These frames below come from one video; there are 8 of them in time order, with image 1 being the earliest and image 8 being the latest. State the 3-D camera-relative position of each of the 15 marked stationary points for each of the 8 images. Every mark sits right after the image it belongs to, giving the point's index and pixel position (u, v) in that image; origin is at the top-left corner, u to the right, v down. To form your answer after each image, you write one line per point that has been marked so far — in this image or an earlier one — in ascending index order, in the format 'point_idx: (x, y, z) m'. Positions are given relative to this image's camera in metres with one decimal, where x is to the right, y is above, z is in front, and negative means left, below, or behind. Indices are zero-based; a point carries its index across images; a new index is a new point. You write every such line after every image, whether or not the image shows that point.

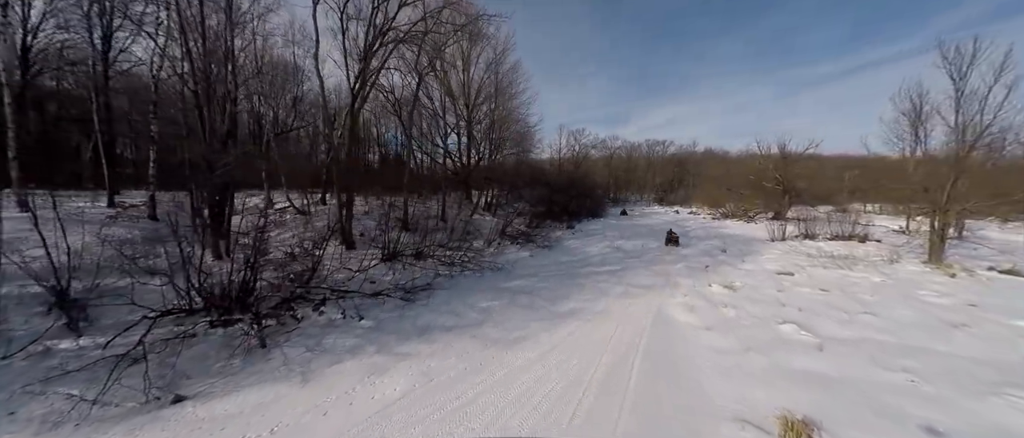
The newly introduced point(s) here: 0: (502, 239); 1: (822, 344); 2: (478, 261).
0: (-0.4, -0.7, +12.8) m
1: (+4.1, -1.7, +4.8) m
2: (-1.0, -1.1, +10.0) m
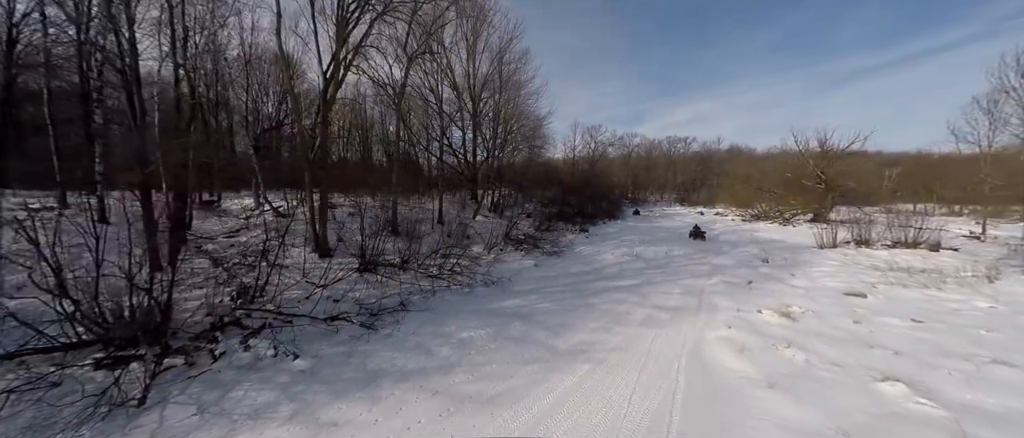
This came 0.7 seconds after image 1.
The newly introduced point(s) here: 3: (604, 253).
0: (-0.2, -0.8, +11.3) m
1: (+3.9, -1.8, +3.1) m
2: (-1.0, -1.2, +8.5) m
3: (+2.9, -1.1, +11.3) m
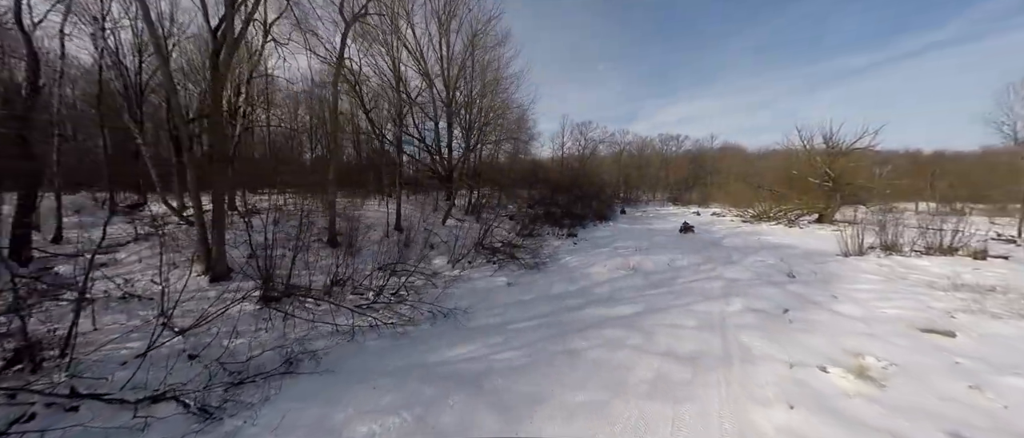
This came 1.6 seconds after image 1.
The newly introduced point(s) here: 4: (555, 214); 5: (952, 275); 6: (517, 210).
0: (-1.0, -1.0, +9.3) m
1: (+3.3, -1.9, +1.2) m
2: (-1.6, -1.4, +6.5) m
3: (+2.2, -1.2, +9.4) m
4: (+2.2, +0.2, +18.2) m
5: (+10.1, -1.3, +8.2) m
6: (+0.2, +0.4, +15.6) m
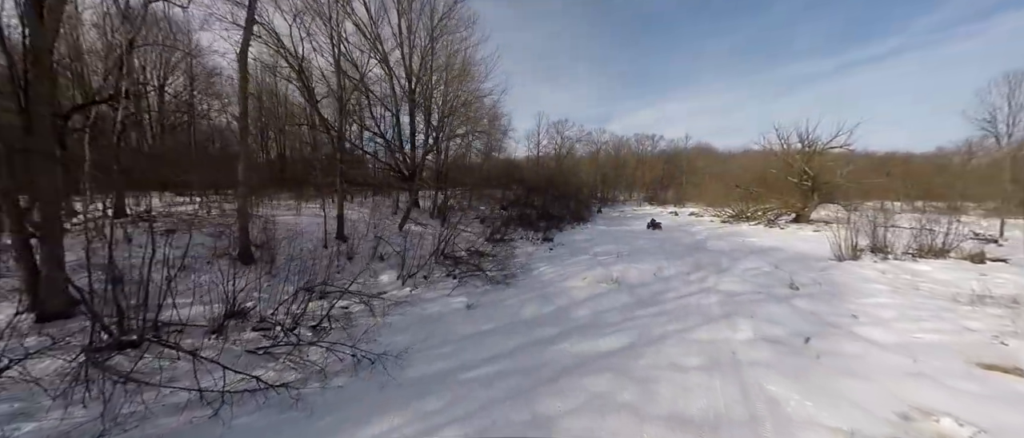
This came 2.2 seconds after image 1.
0: (-1.8, -1.1, +7.9) m
1: (+3.0, -2.0, 0.0) m
2: (-2.2, -1.5, +5.0) m
3: (+1.4, -1.3, +8.1) m
4: (+0.8, +0.1, +16.9) m
5: (+9.4, -1.4, +7.4) m
6: (-1.0, +0.3, +14.2) m
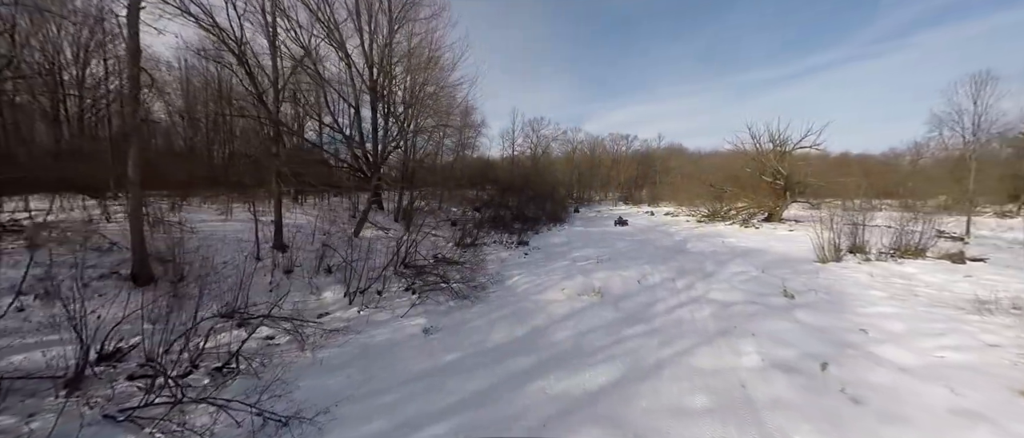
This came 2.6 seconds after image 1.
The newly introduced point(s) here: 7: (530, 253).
0: (-2.3, -1.2, +6.8) m
1: (+3.0, -2.0, -0.7) m
2: (-2.6, -1.6, +3.9) m
3: (+0.8, -1.4, +7.2) m
4: (-0.4, 0.0, +16.0) m
5: (+8.8, -1.4, +7.1) m
6: (-2.0, +0.2, +13.2) m
7: (+0.6, -1.1, +11.6) m
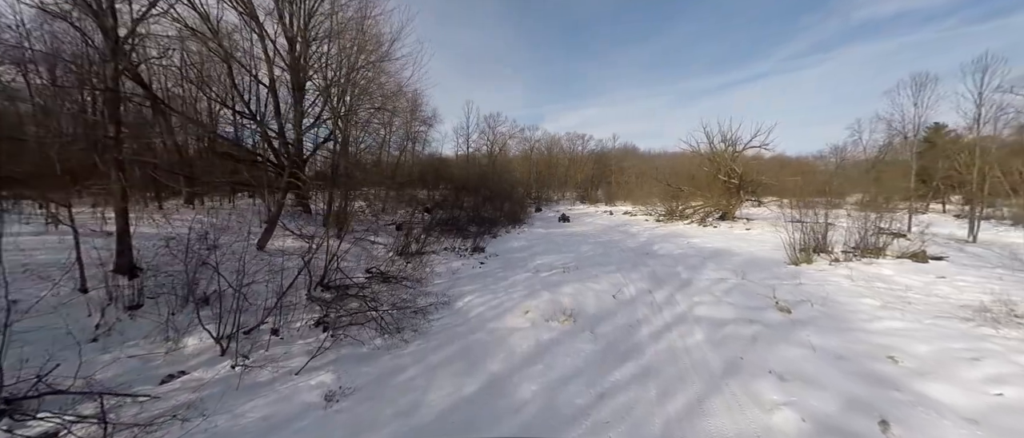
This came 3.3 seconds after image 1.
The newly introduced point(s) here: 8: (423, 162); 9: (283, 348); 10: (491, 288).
0: (-3.1, -1.3, +5.0) m
1: (+3.1, -2.1, -1.8) m
2: (-3.0, -1.7, +2.1) m
3: (0.0, -1.5, +5.8) m
4: (-2.2, -0.1, +14.4) m
5: (+8.0, -1.4, +6.6) m
6: (-3.5, 0.0, +11.4) m
7: (-0.8, -1.2, +10.1) m
8: (-4.3, +2.7, +17.3) m
9: (-2.7, -1.5, +4.2) m
10: (-0.4, -1.4, +7.1) m
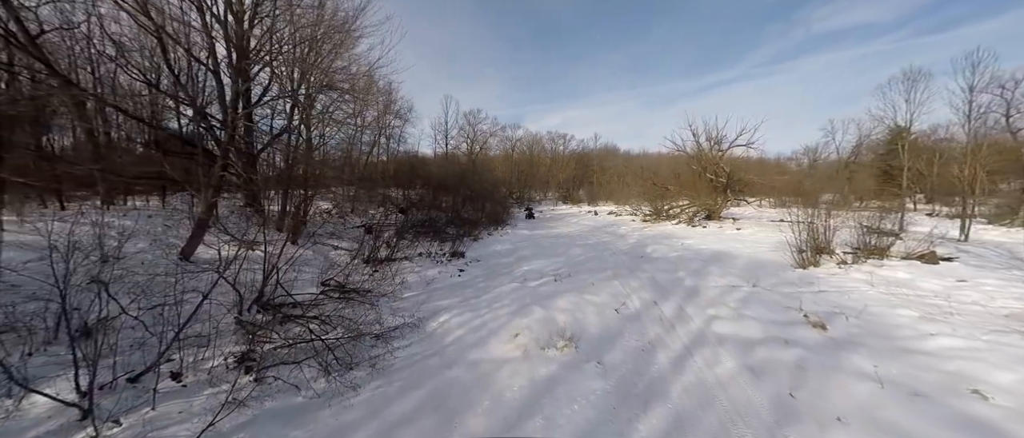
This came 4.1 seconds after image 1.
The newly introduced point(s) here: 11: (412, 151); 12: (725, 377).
0: (-3.2, -1.3, +3.8) m
1: (+3.3, -2.1, -2.7) m
2: (-3.0, -1.8, +0.9) m
3: (-0.2, -1.5, +4.7) m
4: (-2.8, -0.1, +13.1) m
5: (+7.7, -1.4, +5.9) m
6: (-4.0, 0.0, +10.1) m
7: (-1.2, -1.2, +9.0) m
8: (-5.1, +2.7, +16.0) m
9: (-2.8, -1.6, +3.0) m
10: (-0.7, -1.4, +6.0) m
11: (-5.6, +3.8, +19.8) m
12: (+2.3, -1.7, +3.9) m
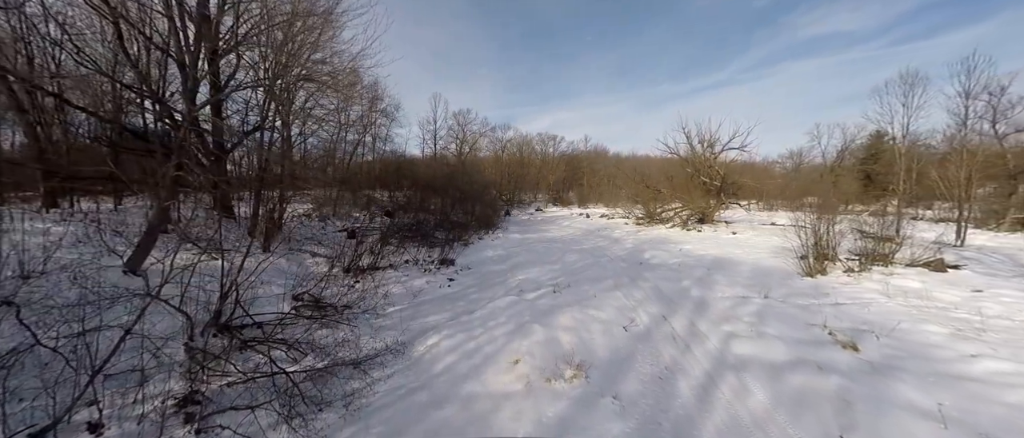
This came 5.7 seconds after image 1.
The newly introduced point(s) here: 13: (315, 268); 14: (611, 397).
0: (-3.2, -1.4, +3.1) m
1: (+3.5, -2.2, -3.2) m
2: (-2.9, -1.8, +0.2) m
3: (-0.2, -1.6, +4.1) m
4: (-3.1, -0.3, +12.5) m
5: (+7.7, -1.5, +5.6) m
6: (-4.2, -0.1, +9.4) m
7: (-1.3, -1.3, +8.3) m
8: (-5.5, +2.5, +15.3) m
9: (-2.7, -1.6, +2.3) m
10: (-0.8, -1.5, +5.4) m
11: (-6.1, +3.7, +19.1) m
12: (+2.3, -1.8, +3.3) m
13: (-3.1, -1.0, +5.7) m
14: (+0.9, -1.7, +3.5) m
